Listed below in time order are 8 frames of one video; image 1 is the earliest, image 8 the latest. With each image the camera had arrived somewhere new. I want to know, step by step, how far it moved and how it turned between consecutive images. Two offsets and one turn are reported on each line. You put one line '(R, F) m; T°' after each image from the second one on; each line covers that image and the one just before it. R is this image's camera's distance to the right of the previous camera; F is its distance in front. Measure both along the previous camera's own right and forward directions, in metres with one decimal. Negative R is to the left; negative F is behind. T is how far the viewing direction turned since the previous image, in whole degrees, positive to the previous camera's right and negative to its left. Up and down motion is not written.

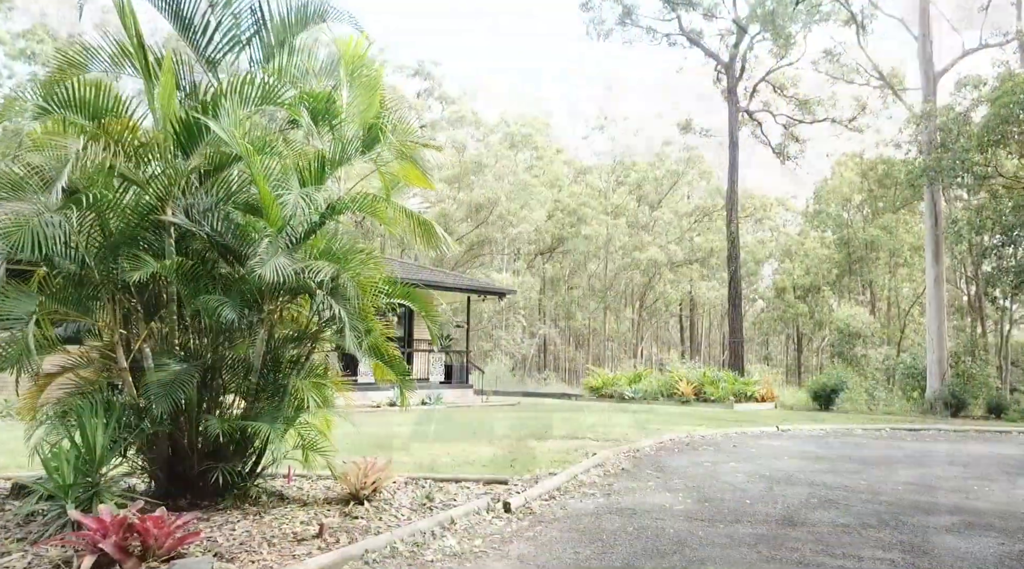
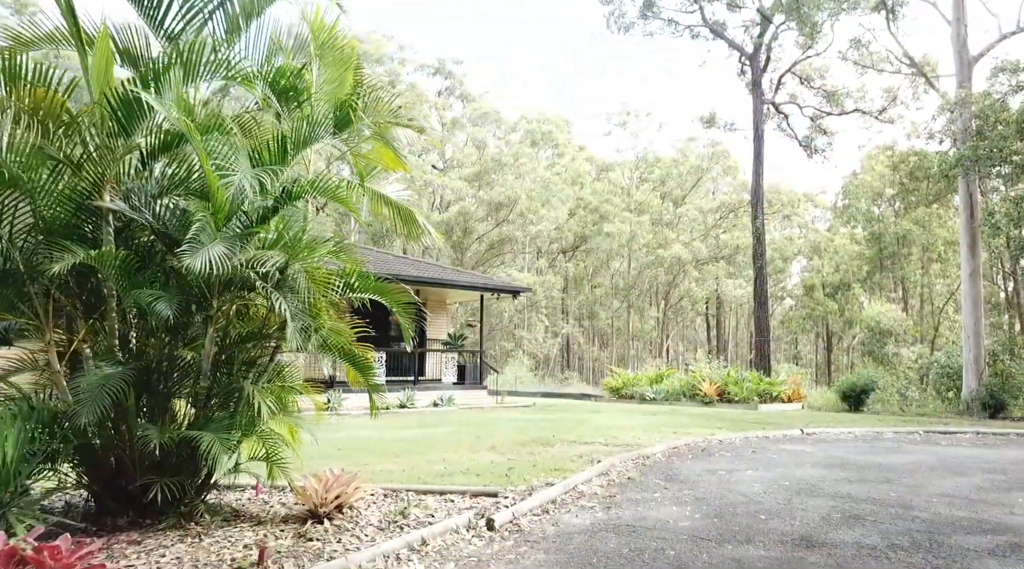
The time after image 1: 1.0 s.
(+0.3, +0.7) m; -2°
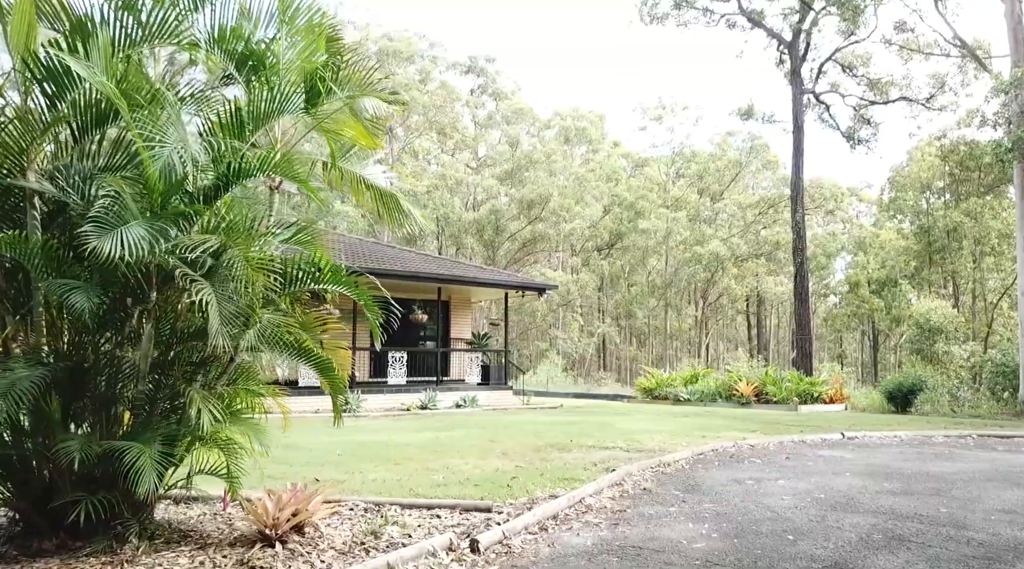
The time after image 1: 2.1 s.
(+0.3, +0.8) m; -3°
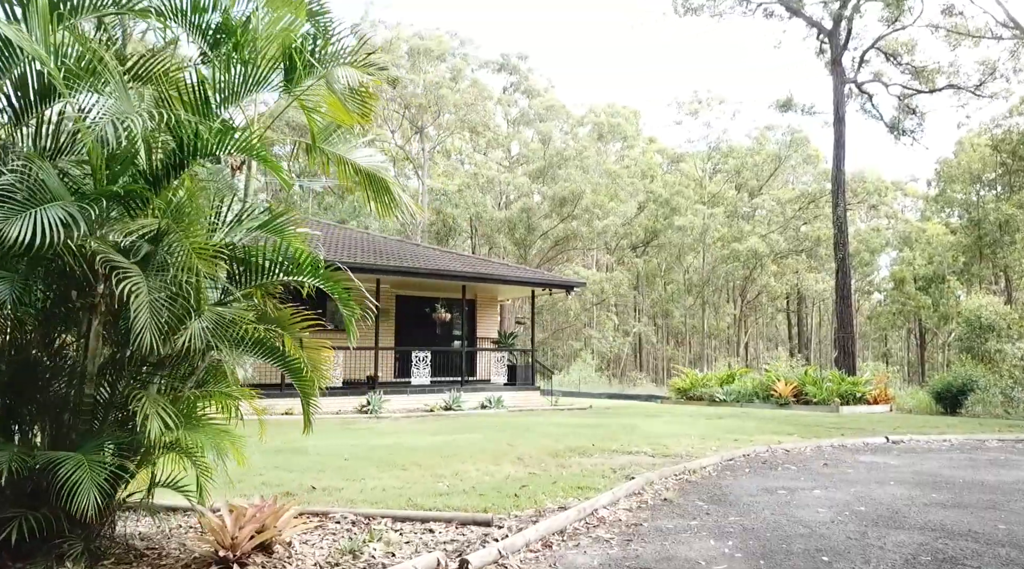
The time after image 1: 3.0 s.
(+0.3, +0.6) m; -3°
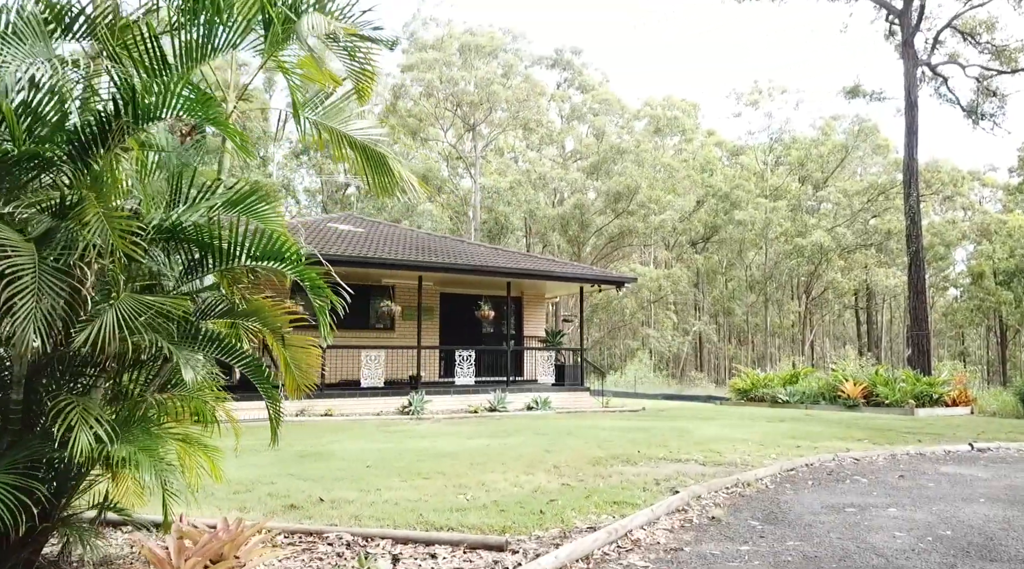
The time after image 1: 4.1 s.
(+0.3, +0.8) m; -4°
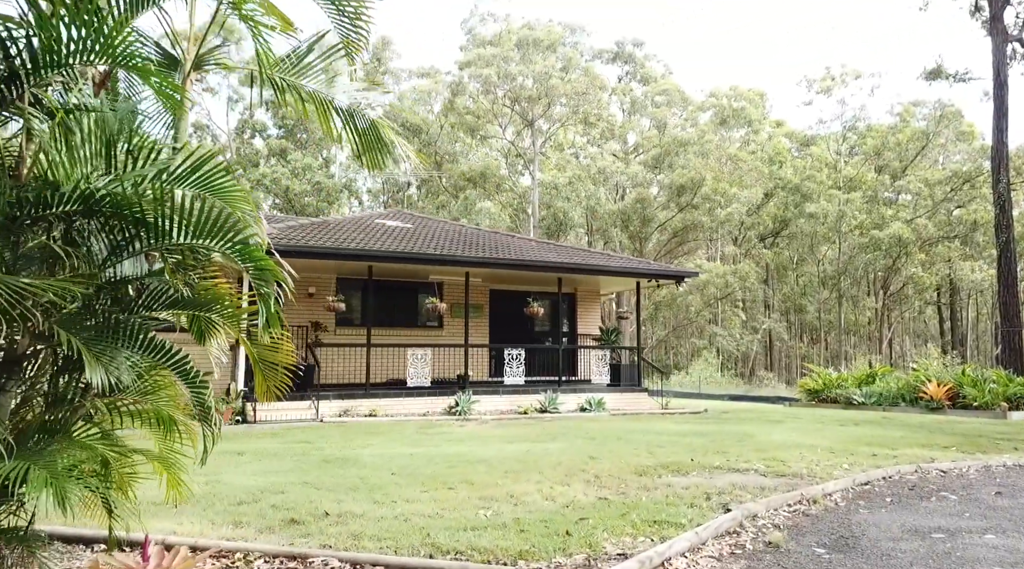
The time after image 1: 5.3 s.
(+0.3, +0.8) m; -4°
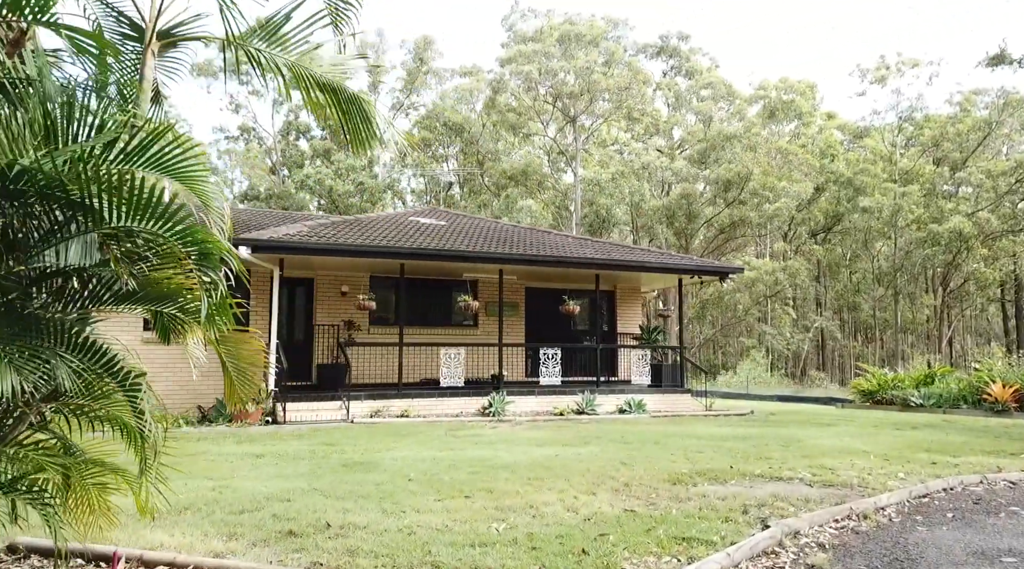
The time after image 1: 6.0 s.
(+0.2, +0.5) m; -3°
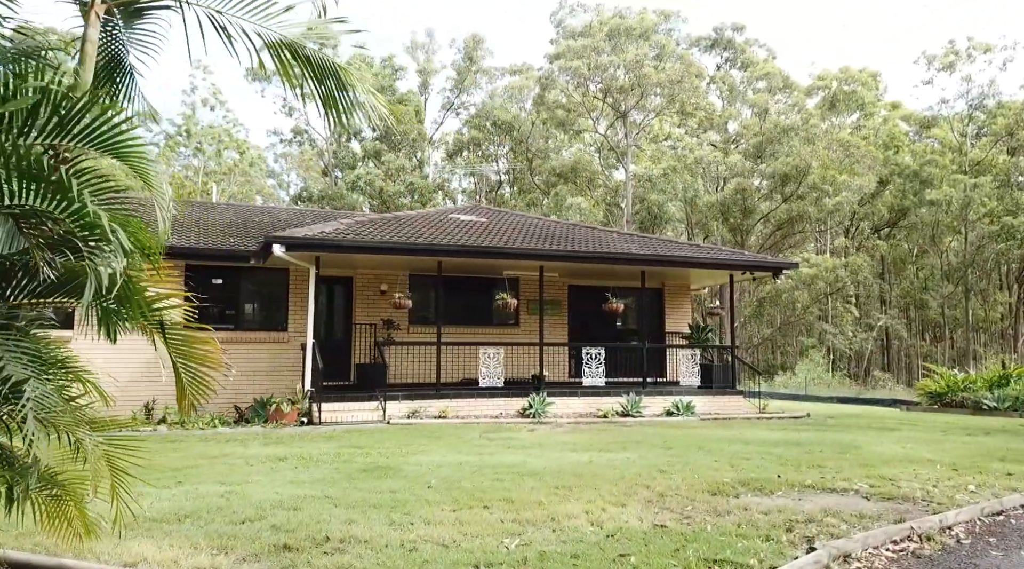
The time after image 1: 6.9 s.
(+0.3, +0.6) m; -4°
